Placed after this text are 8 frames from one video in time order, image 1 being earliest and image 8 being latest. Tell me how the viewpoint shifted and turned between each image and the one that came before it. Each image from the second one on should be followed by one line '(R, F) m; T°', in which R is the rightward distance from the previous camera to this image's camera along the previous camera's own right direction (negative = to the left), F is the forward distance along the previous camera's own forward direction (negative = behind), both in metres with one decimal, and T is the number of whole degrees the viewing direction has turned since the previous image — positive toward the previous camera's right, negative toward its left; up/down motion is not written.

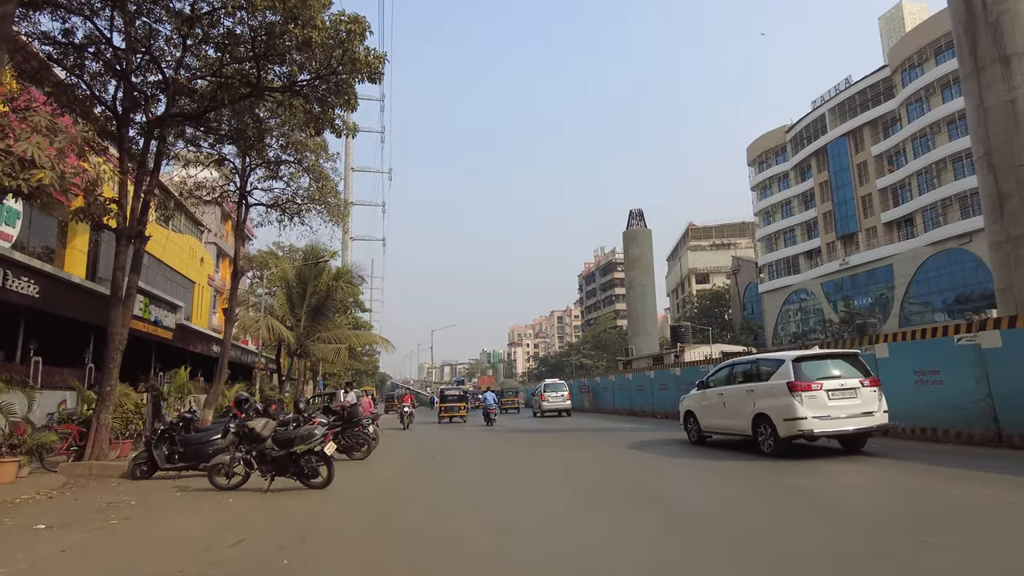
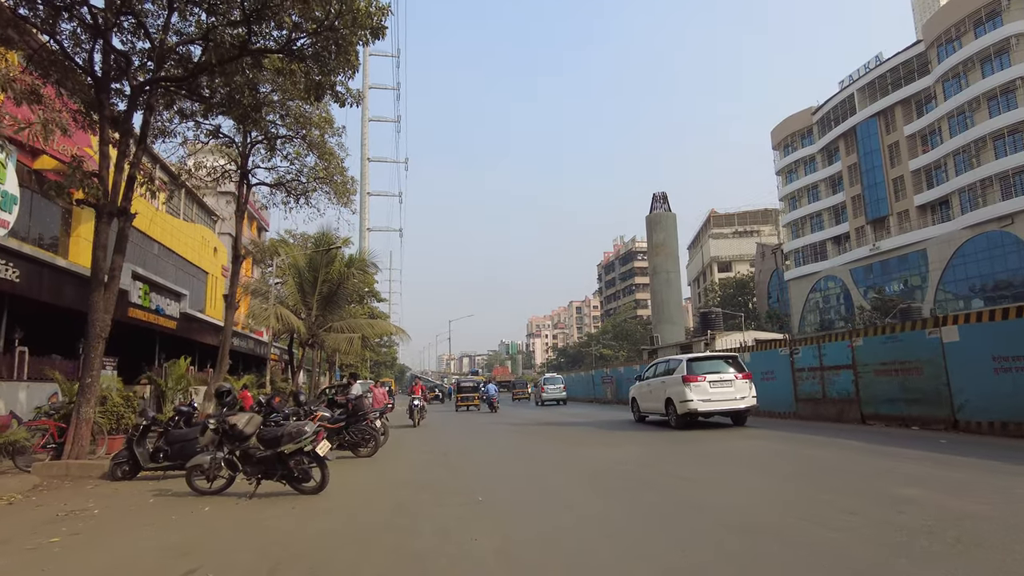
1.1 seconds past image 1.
(0.0, +1.2) m; -2°
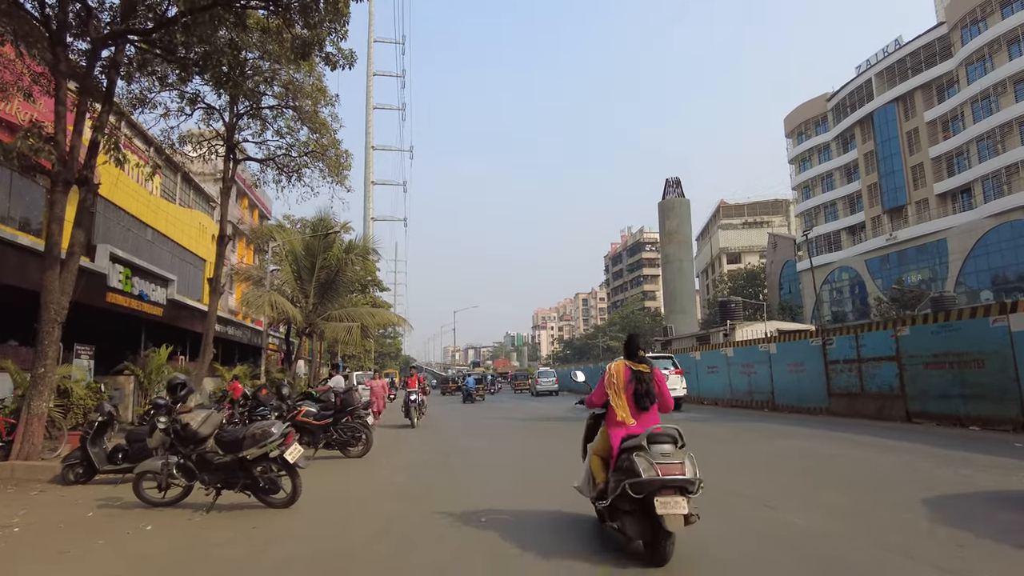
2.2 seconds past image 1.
(-0.1, +1.2) m; 0°
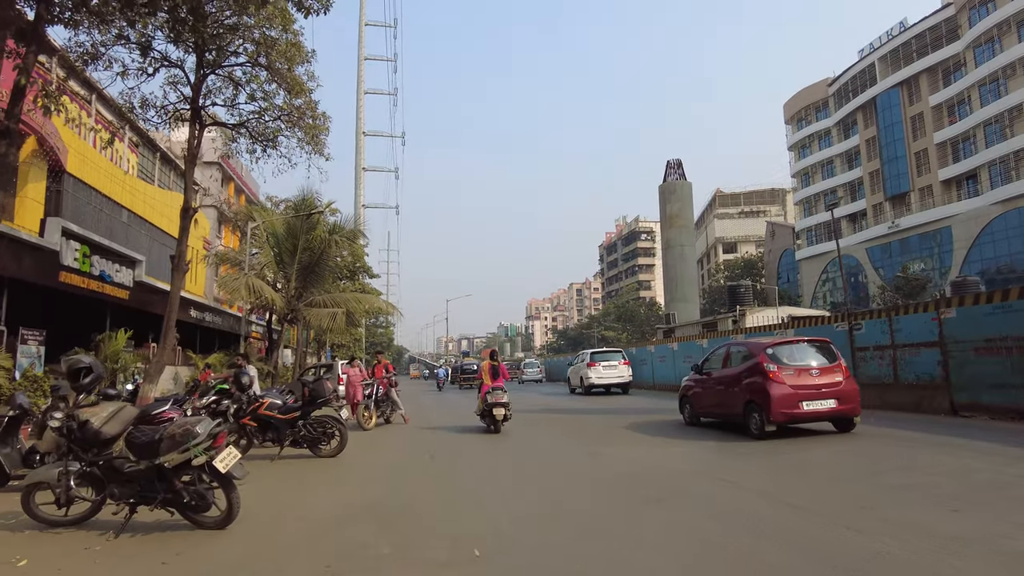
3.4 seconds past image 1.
(-0.1, +1.4) m; +1°
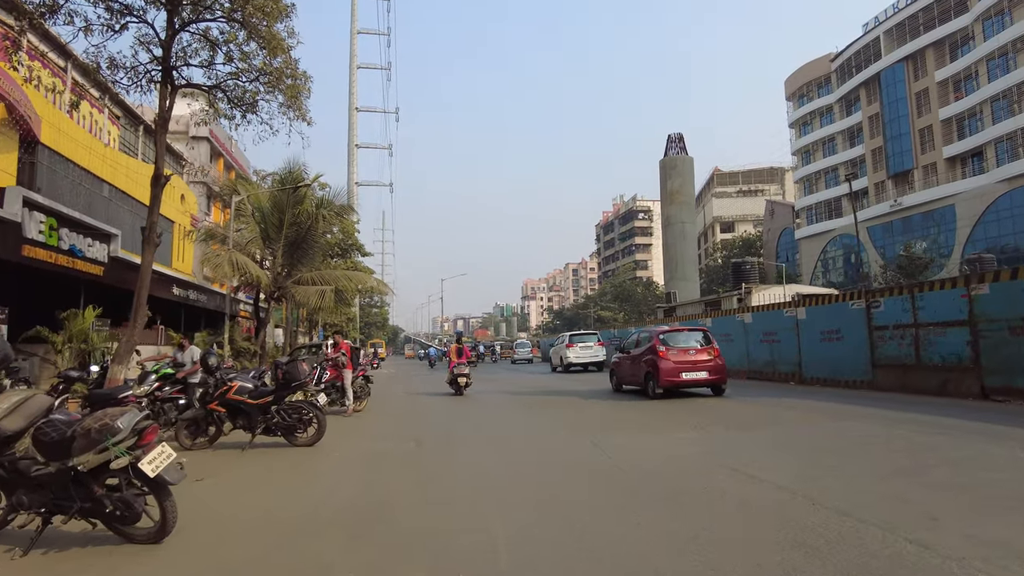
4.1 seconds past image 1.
(0.0, +0.8) m; 0°
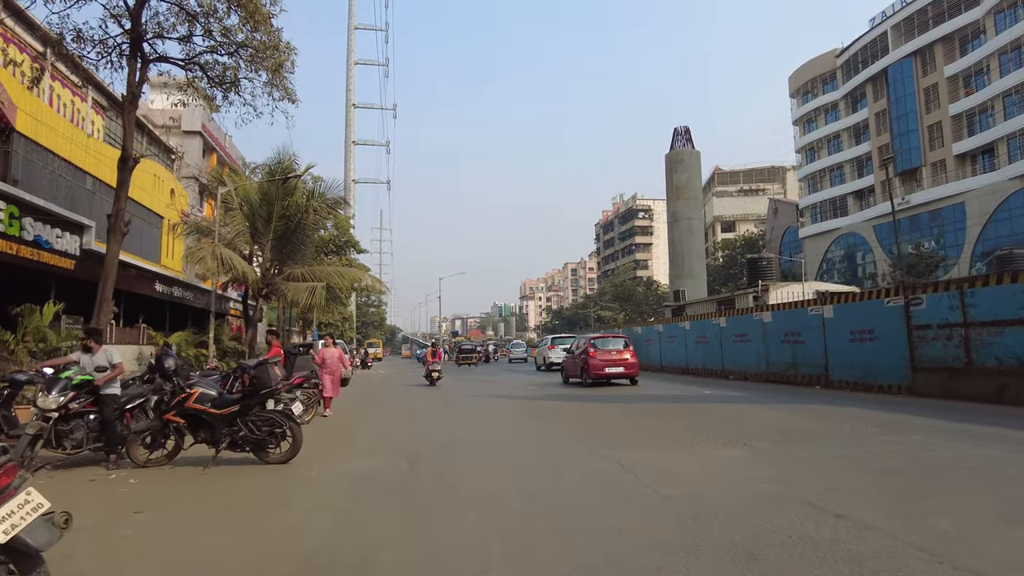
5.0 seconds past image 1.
(-0.1, +1.1) m; 0°
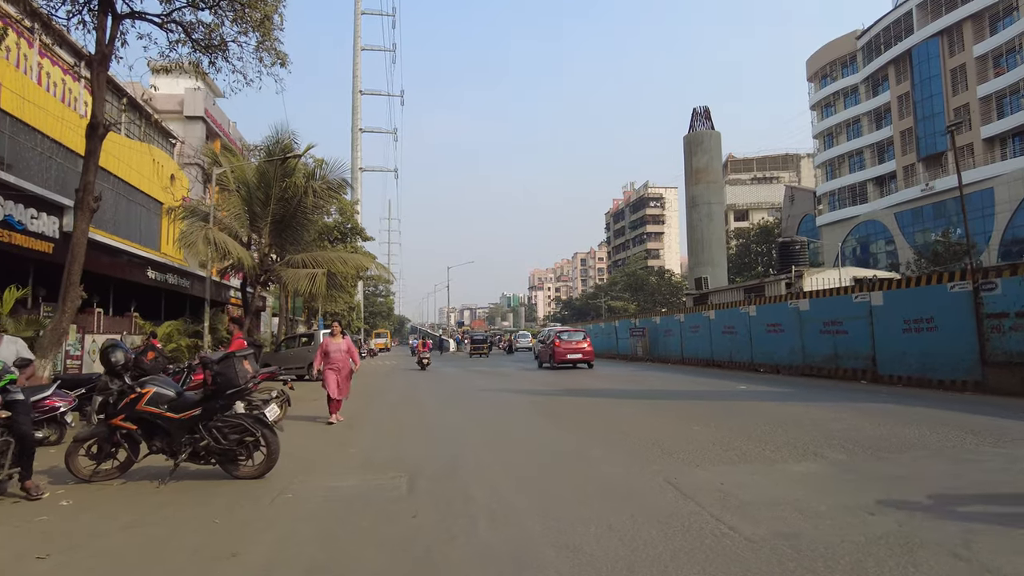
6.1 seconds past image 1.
(-0.1, +1.2) m; -1°
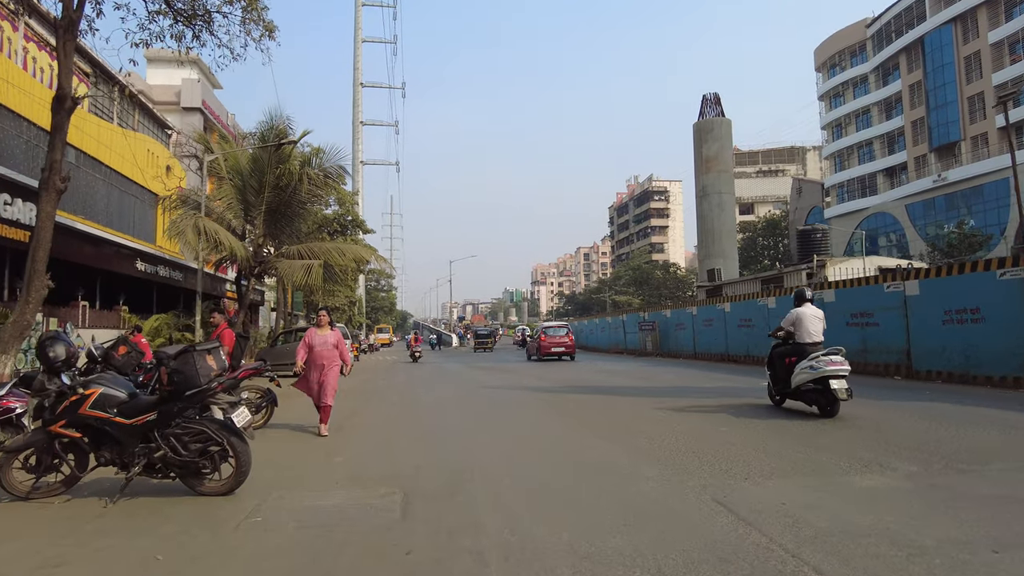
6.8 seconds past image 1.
(-0.1, +0.9) m; 0°
